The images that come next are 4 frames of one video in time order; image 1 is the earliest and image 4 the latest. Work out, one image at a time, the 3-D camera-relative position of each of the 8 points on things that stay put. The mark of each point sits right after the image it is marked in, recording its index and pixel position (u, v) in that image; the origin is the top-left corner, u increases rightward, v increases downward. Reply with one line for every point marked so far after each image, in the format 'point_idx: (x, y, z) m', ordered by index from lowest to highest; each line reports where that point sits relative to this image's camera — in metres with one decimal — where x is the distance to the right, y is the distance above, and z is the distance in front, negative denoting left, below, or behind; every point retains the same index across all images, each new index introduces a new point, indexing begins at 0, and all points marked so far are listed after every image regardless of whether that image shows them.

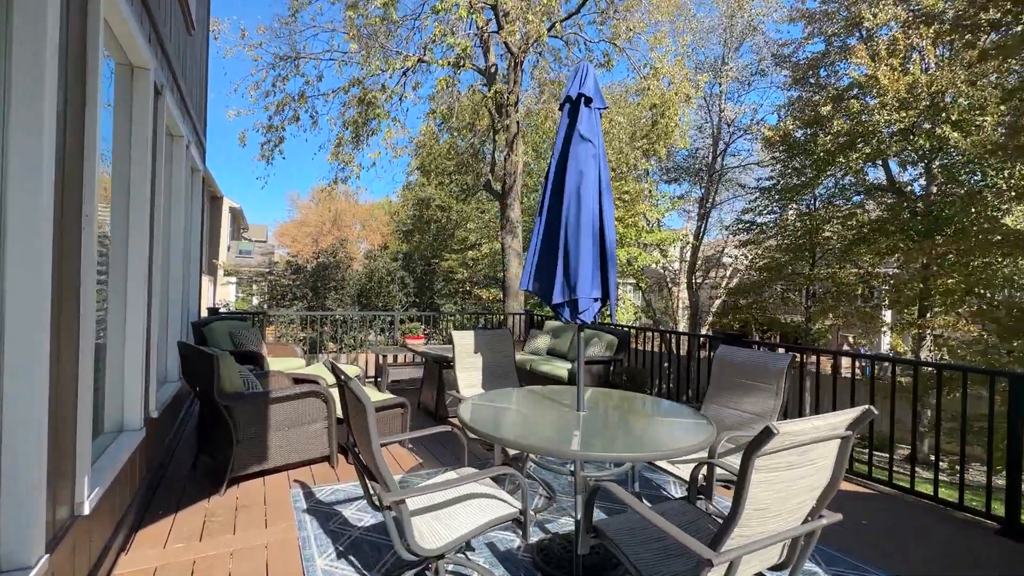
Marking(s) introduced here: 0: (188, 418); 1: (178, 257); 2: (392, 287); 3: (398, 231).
0: (-2.4, -1.0, +3.5) m
1: (-2.6, +0.2, +3.6) m
2: (-2.8, 0.0, +10.9) m
3: (-3.6, +1.7, +14.3) m
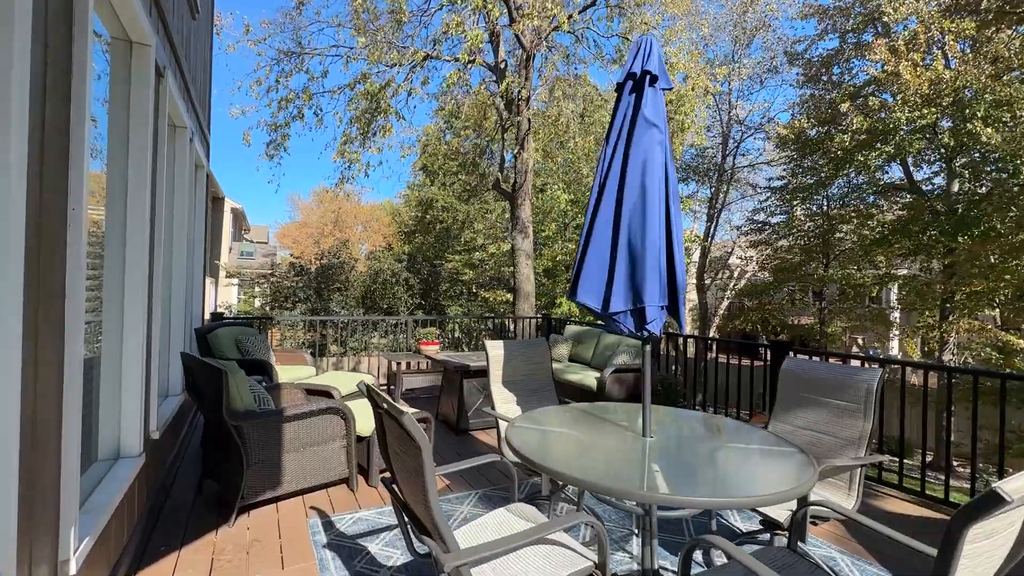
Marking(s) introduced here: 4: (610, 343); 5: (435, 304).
0: (-2.2, -1.0, +3.3) m
1: (-2.4, +0.2, +3.4) m
2: (-2.6, 0.0, +10.7) m
3: (-3.4, +1.6, +14.1) m
4: (+0.9, -0.5, +4.1) m
5: (-1.8, -0.4, +11.1) m
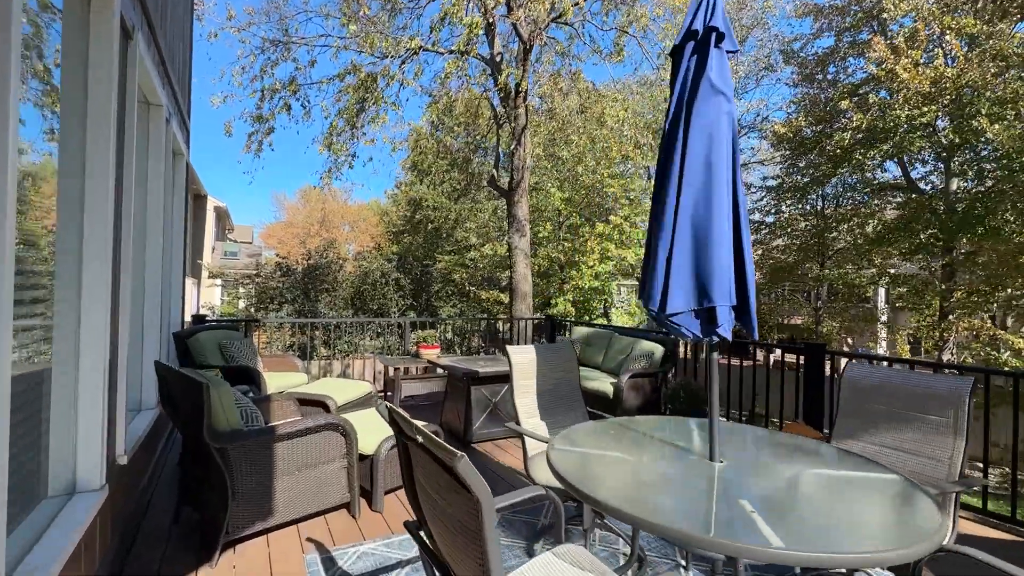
0: (-2.2, -1.0, +2.9) m
1: (-2.3, +0.2, +3.0) m
2: (-2.7, 0.0, +10.4) m
3: (-3.6, +1.6, +13.7) m
4: (+0.9, -0.5, +3.8) m
5: (-2.0, -0.4, +10.8) m
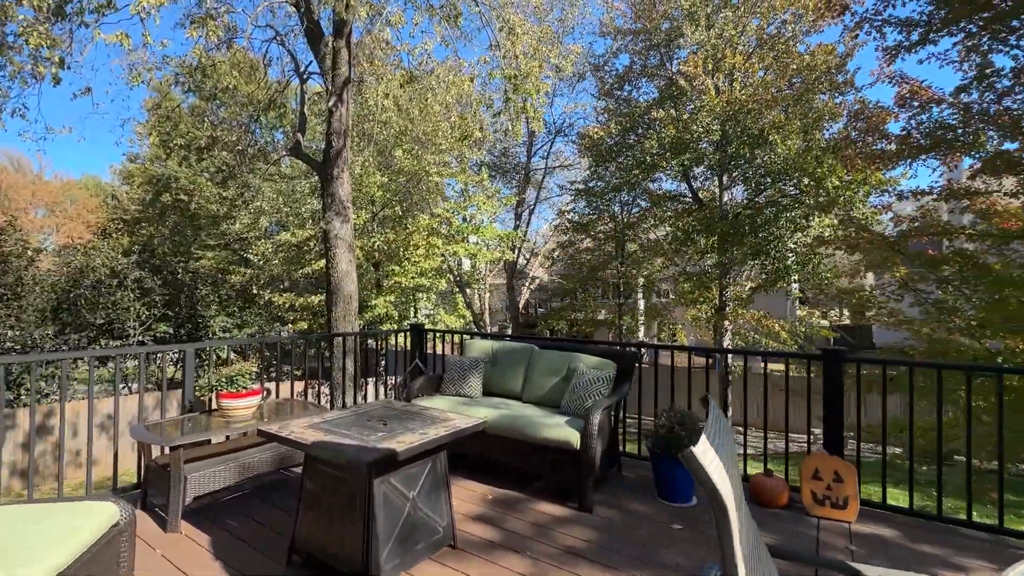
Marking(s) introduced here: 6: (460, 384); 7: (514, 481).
0: (-2.2, -1.0, +0.7) m
1: (-2.4, +0.2, +0.7) m
2: (-5.9, -0.1, +7.1) m
3: (-8.2, +1.5, +9.8) m
4: (+0.2, -0.5, +2.8) m
5: (-5.4, -0.4, +7.9) m
6: (-0.3, -0.6, +2.9) m
7: (0.0, -1.0, +2.5) m
